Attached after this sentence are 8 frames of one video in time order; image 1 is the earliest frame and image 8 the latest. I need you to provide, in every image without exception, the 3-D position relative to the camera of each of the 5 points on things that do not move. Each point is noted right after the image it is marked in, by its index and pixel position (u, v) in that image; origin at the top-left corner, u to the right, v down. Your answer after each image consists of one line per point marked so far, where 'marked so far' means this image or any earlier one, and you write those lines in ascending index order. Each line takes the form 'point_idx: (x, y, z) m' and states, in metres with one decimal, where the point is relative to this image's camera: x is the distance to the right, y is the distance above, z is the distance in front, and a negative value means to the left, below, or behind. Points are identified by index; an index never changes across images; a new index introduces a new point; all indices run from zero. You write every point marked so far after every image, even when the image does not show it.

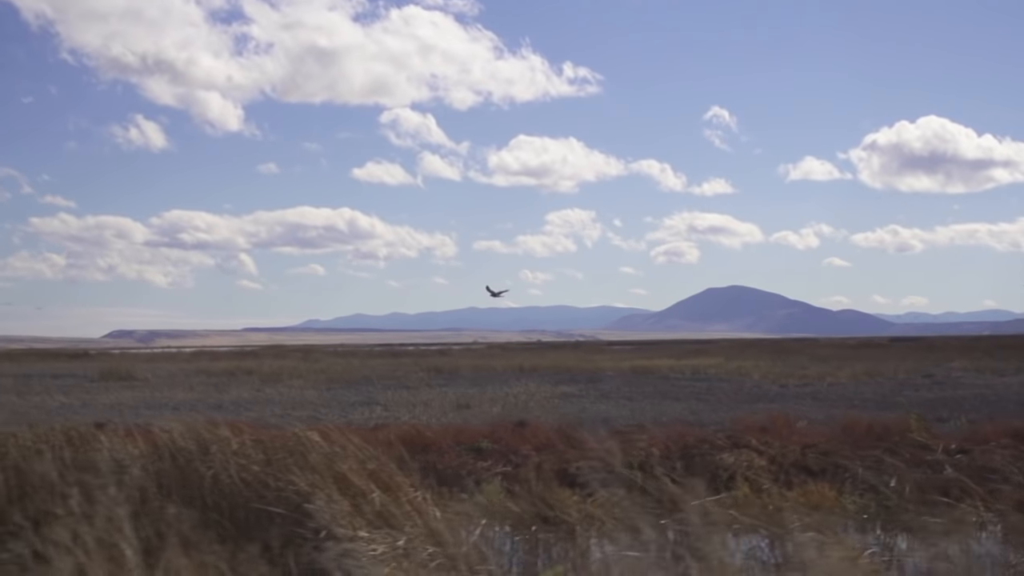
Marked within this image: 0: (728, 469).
0: (+2.9, -2.4, +14.2) m
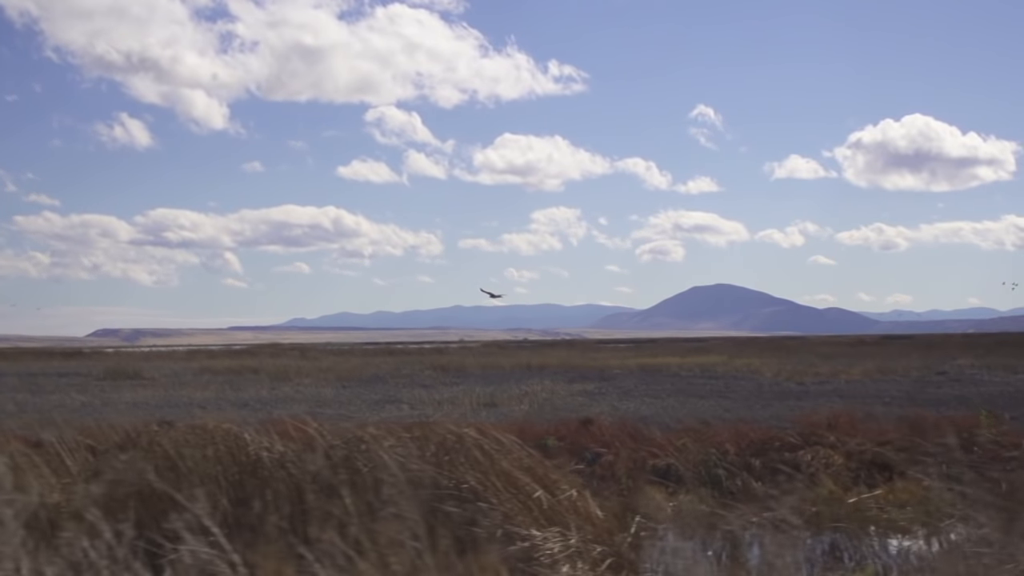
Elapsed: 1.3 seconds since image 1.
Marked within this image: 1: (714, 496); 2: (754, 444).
0: (+3.9, -2.3, +14.1) m
1: (+2.3, -2.4, +12.3) m
2: (+3.5, -2.3, +15.7) m
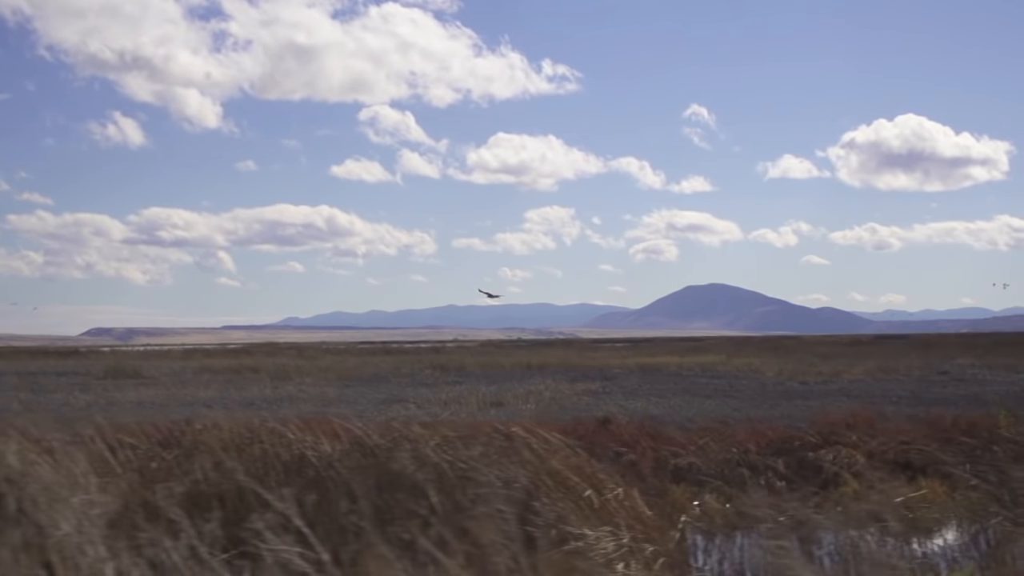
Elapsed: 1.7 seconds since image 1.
0: (+4.2, -2.3, +14.1) m
1: (+2.6, -2.4, +12.3) m
2: (+3.8, -2.3, +15.7) m
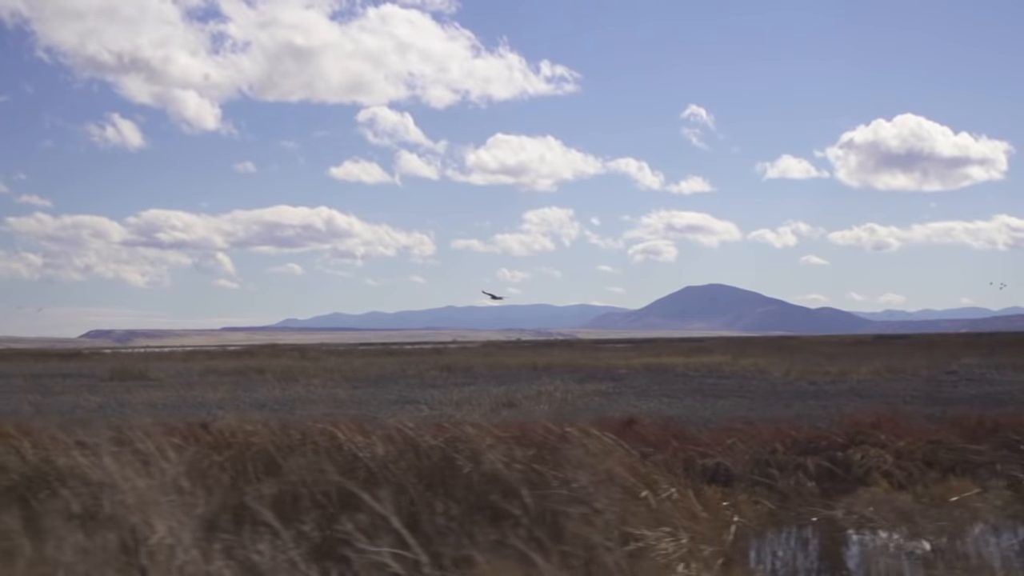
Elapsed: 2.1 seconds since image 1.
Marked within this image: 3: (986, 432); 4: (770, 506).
0: (+4.6, -2.3, +14.0) m
1: (+3.0, -2.4, +12.3) m
2: (+4.2, -2.3, +15.6) m
3: (+7.1, -2.2, +16.0) m
4: (+2.8, -2.4, +11.8) m
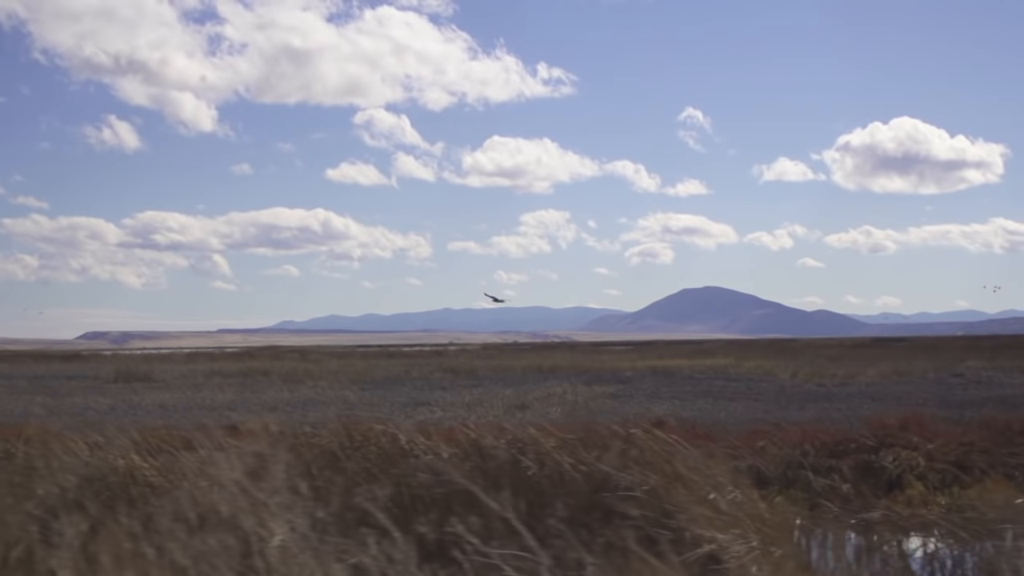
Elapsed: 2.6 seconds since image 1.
0: (+5.0, -2.4, +14.0) m
1: (+3.4, -2.4, +12.2) m
2: (+4.6, -2.3, +15.6) m
3: (+7.5, -2.2, +16.0) m
4: (+3.3, -2.4, +11.8) m
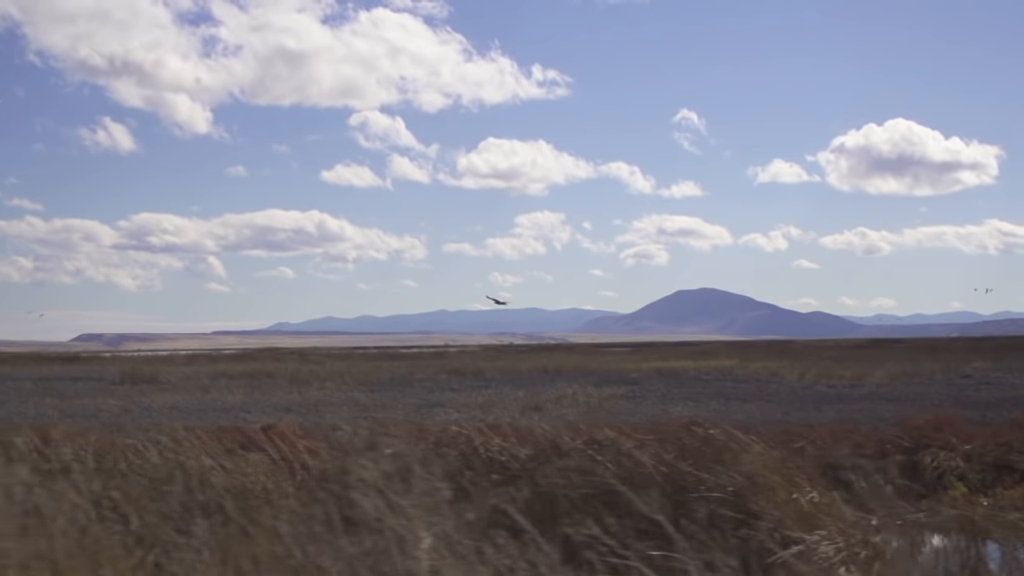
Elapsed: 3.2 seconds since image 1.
0: (+5.5, -2.4, +14.0) m
1: (+3.9, -2.4, +12.2) m
2: (+5.1, -2.3, +15.5) m
3: (+8.0, -2.2, +16.0) m
4: (+3.8, -2.4, +11.7) m
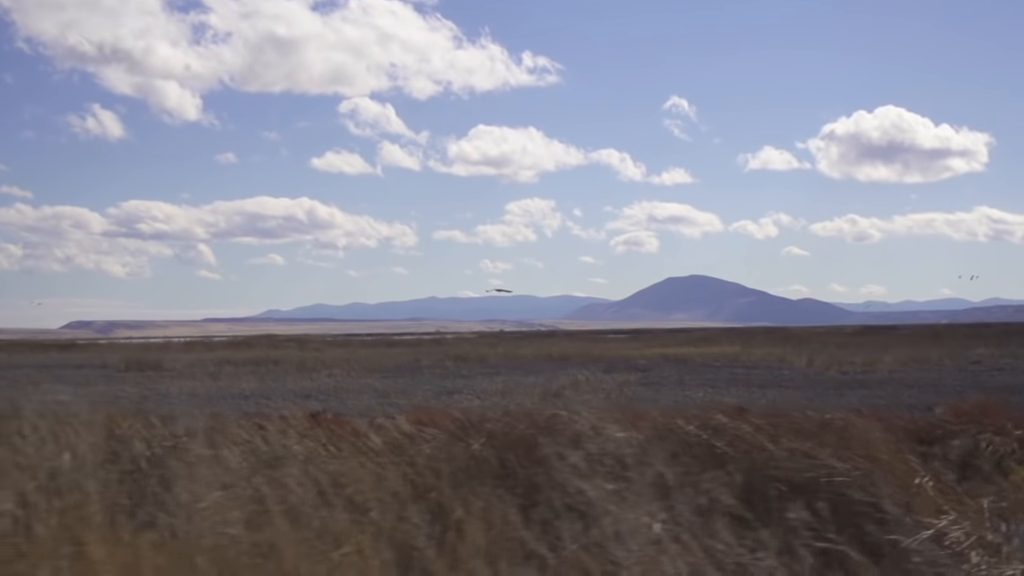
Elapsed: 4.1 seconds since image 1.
0: (+6.2, -2.2, +13.9) m
1: (+4.7, -2.2, +12.1) m
2: (+5.8, -2.1, +15.5) m
3: (+8.8, -2.0, +15.9) m
4: (+4.5, -2.3, +11.7) m
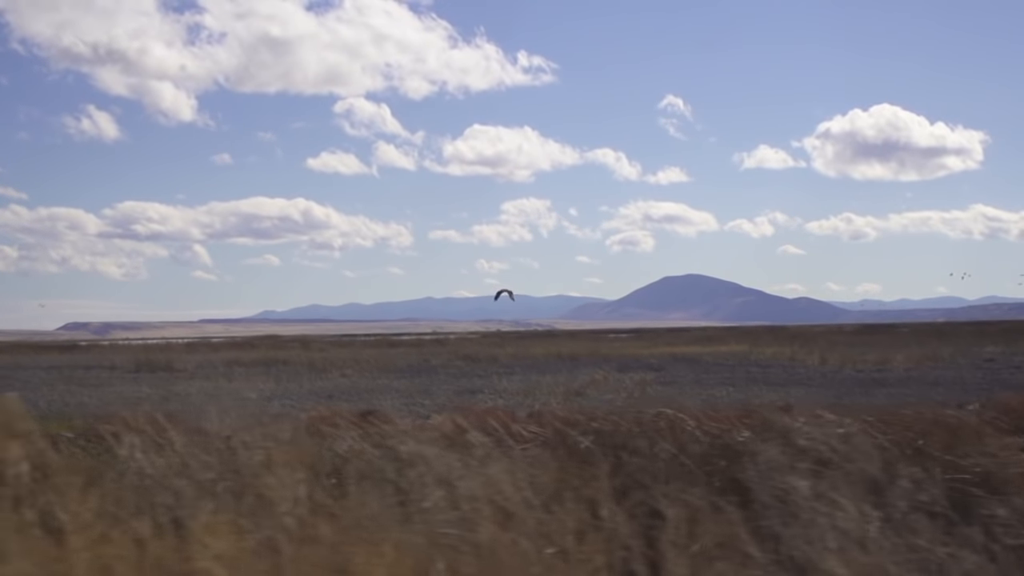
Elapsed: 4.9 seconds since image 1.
0: (+7.0, -2.1, +13.8) m
1: (+5.4, -2.2, +12.0) m
2: (+6.6, -2.0, +15.4) m
3: (+9.5, -1.9, +15.8) m
4: (+5.2, -2.2, +11.6) m
